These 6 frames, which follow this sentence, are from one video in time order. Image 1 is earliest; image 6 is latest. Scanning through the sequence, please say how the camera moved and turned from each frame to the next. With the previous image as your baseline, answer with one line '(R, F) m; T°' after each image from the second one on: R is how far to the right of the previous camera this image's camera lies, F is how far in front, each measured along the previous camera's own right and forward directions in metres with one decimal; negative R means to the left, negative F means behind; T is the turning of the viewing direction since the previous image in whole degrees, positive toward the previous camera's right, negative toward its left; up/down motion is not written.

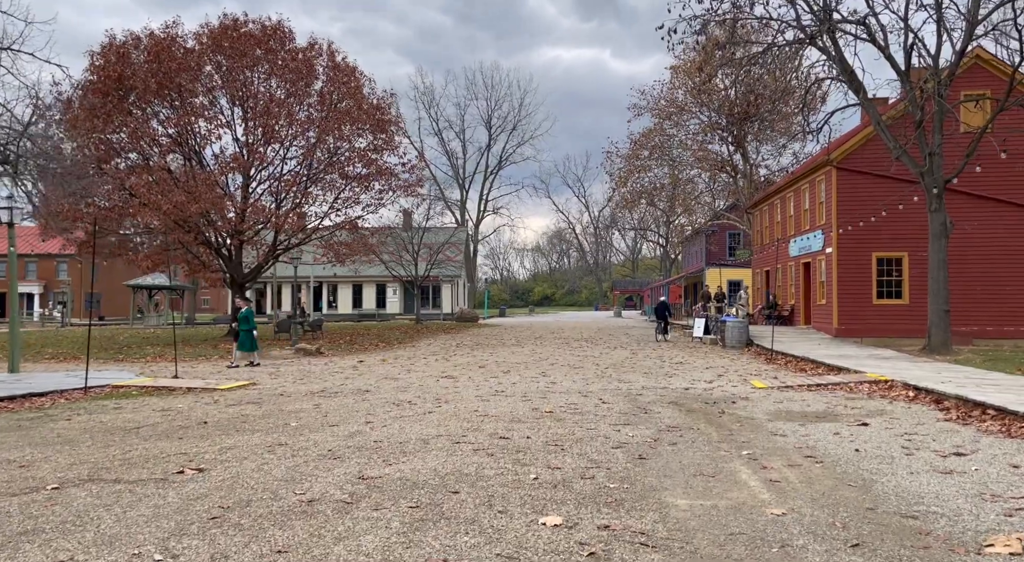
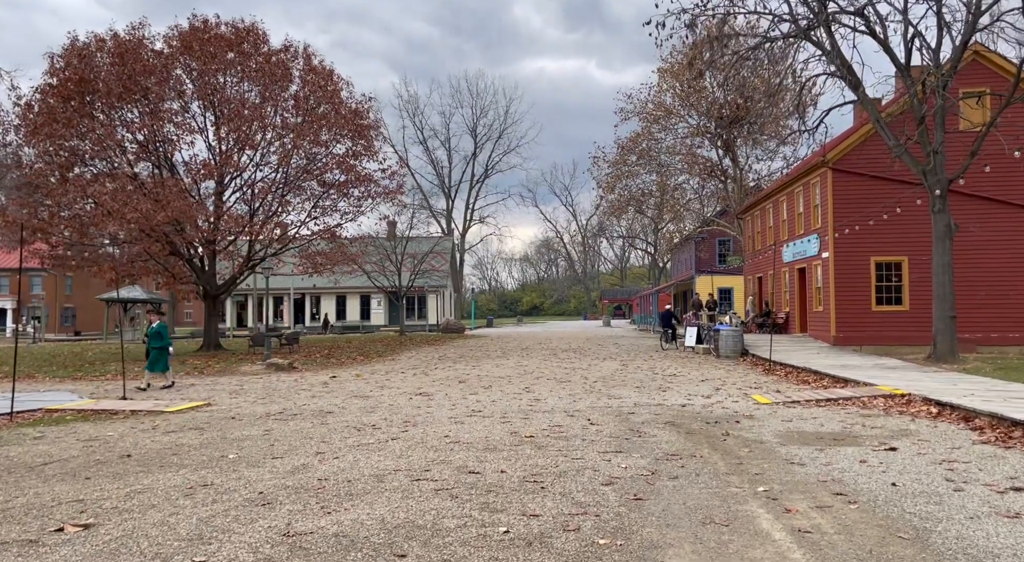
(+0.1, +1.1) m; +1°
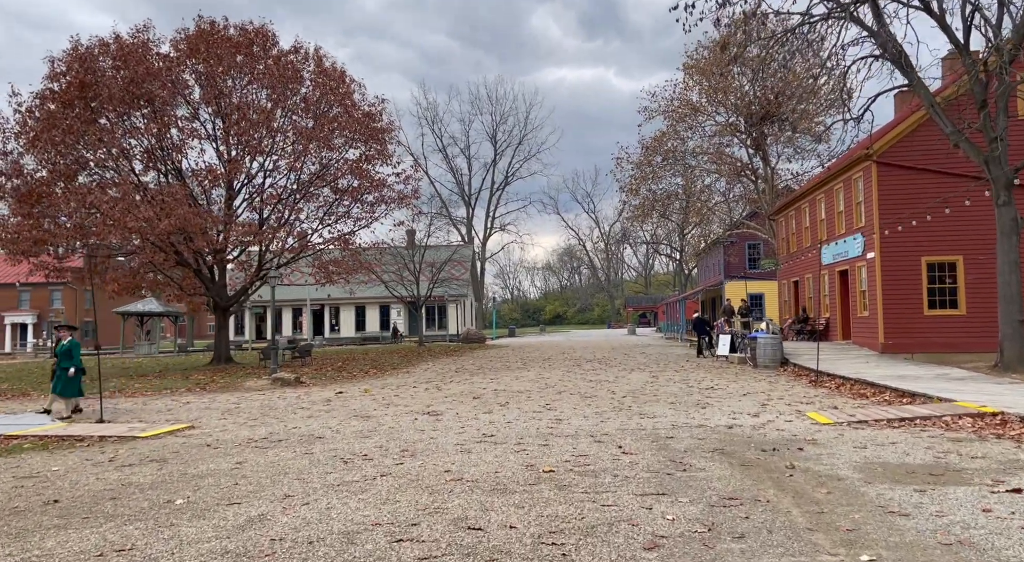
(+0.1, +1.4) m; -2°
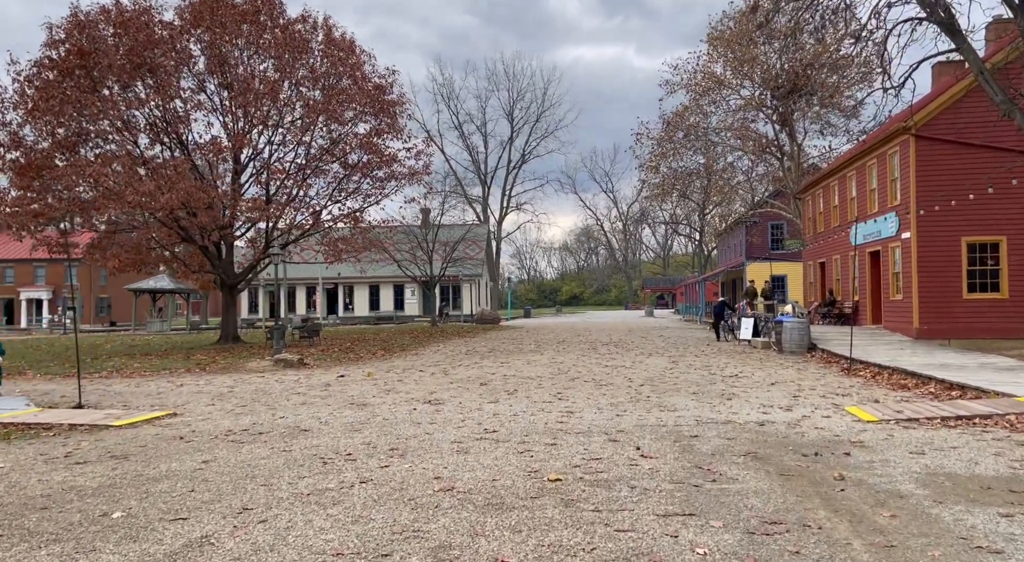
(+0.1, +0.9) m; -1°
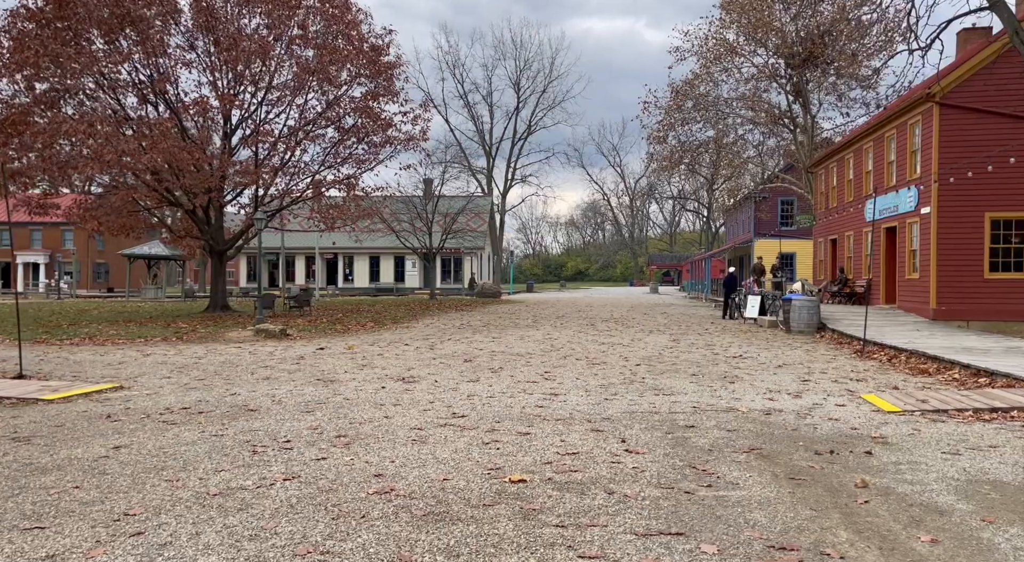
(+0.3, +1.0) m; 0°
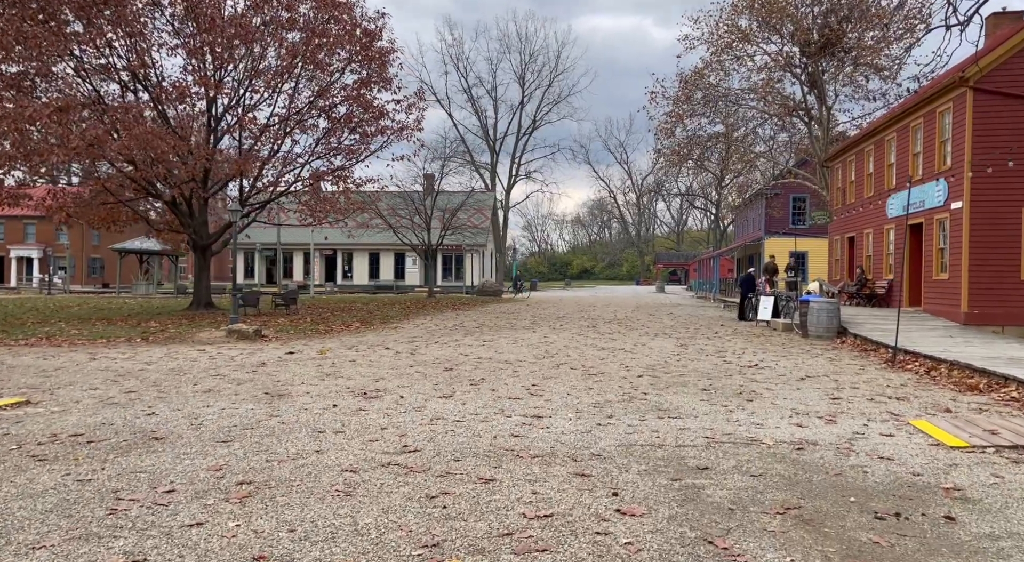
(+0.3, +1.4) m; 0°
